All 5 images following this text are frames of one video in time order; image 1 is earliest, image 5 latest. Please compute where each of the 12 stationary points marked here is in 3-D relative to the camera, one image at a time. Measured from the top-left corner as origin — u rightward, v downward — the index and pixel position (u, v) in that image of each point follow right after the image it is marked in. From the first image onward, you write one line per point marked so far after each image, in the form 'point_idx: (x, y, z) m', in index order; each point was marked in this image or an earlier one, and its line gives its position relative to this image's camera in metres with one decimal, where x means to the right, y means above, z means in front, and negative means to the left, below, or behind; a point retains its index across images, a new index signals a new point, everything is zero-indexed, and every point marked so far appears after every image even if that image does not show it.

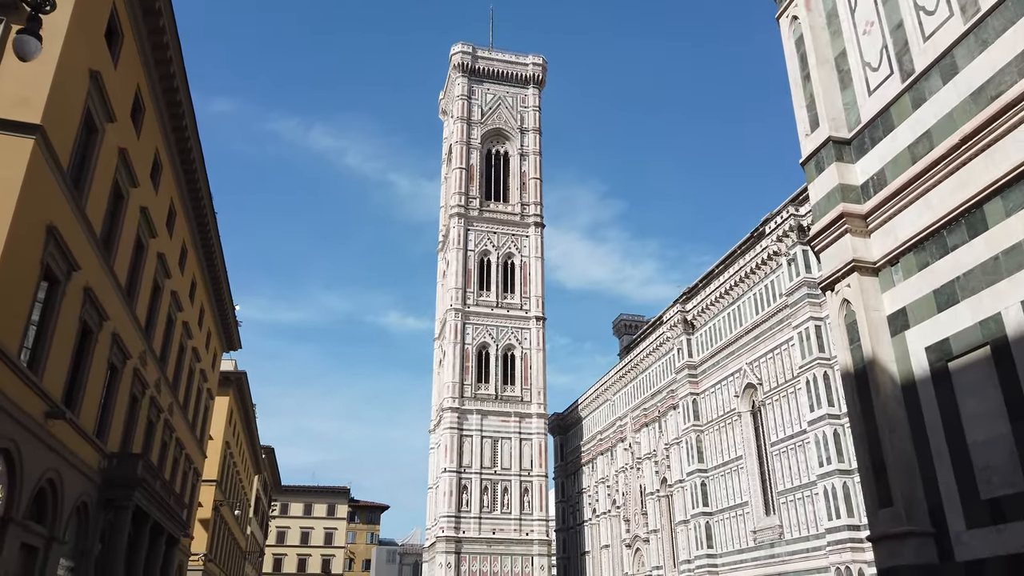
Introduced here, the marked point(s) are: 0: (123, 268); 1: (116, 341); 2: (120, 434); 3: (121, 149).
0: (-7.4, +0.4, +14.6) m
1: (-7.4, -1.0, +14.4) m
2: (-8.0, -3.0, +15.6) m
3: (-6.8, +2.5, +13.4) m
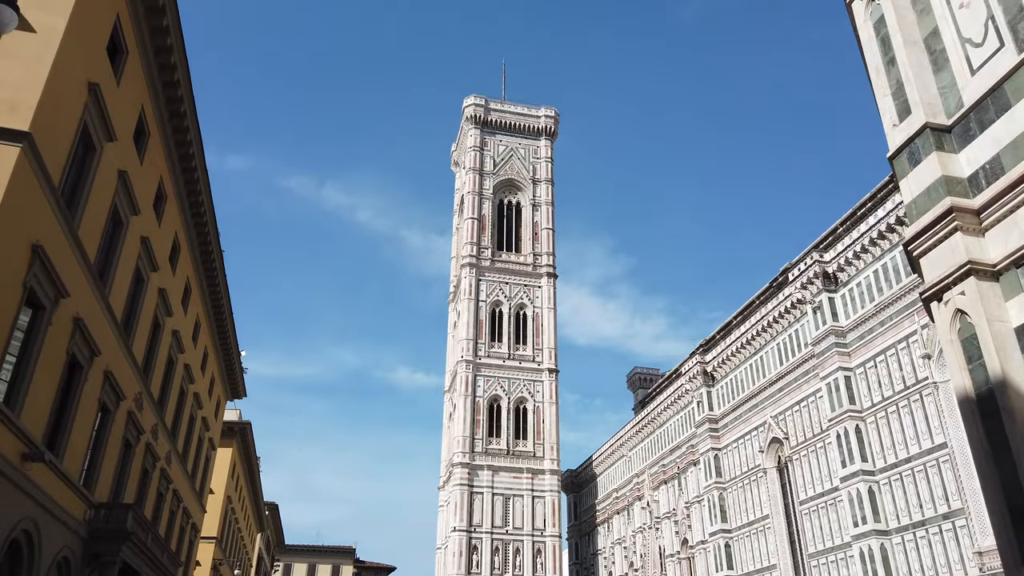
0: (-7.0, -0.2, +13.7) m
1: (-7.0, -1.6, +13.4) m
2: (-7.6, -3.6, +14.4) m
3: (-6.4, +1.9, +12.6) m
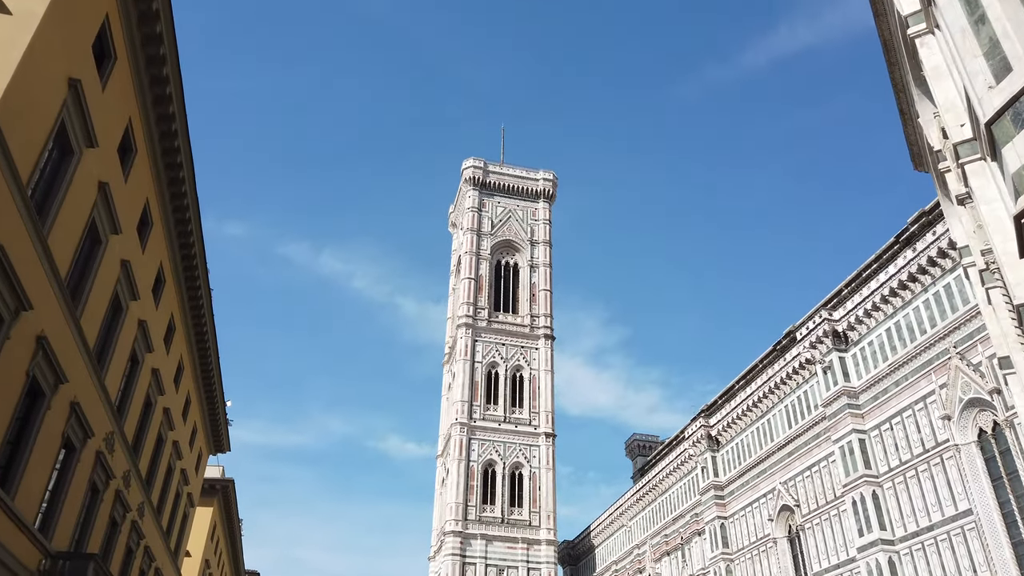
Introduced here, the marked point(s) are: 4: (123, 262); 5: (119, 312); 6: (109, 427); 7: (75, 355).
0: (-6.8, -0.7, +12.5) m
1: (-6.9, -2.0, +12.1) m
2: (-7.5, -4.1, +12.9) m
3: (-6.2, +1.6, +11.7) m
4: (-6.8, +0.4, +13.3) m
5: (-7.1, -0.4, +13.9) m
6: (-7.4, -2.5, +14.0) m
7: (-6.7, -1.0, +11.7) m
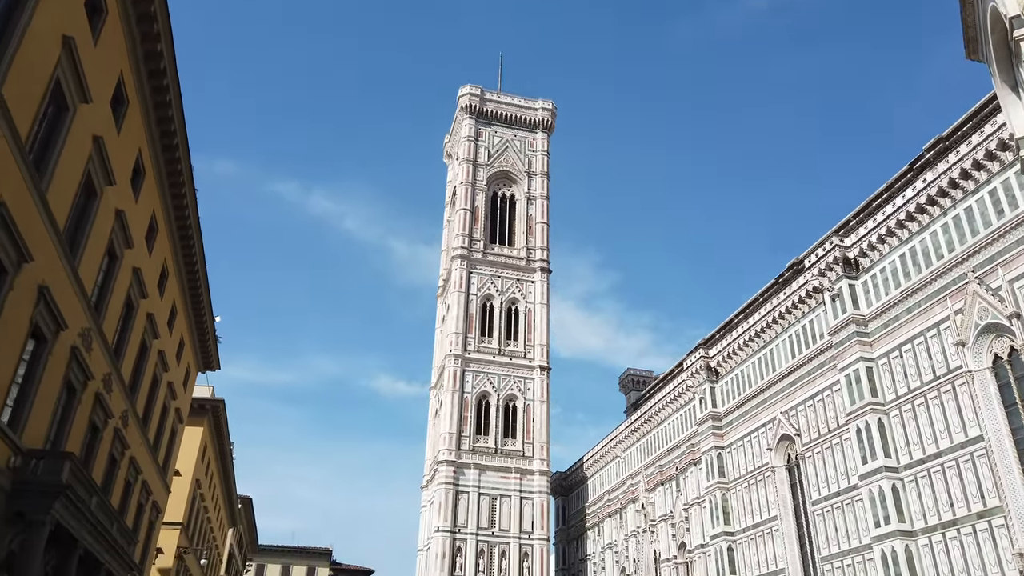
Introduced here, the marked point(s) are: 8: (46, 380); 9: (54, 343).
0: (-6.6, +1.2, +11.3) m
1: (-6.7, -0.2, +11.0) m
2: (-7.3, -2.2, +12.0) m
3: (-6.0, +3.4, +10.3) m
4: (-6.6, +2.3, +12.0) m
5: (-6.9, +1.5, +12.6) m
6: (-7.2, -0.6, +12.9) m
7: (-6.5, +0.8, +10.5) m
8: (-7.1, -1.4, +11.6) m
9: (-7.0, -0.8, +11.7) m
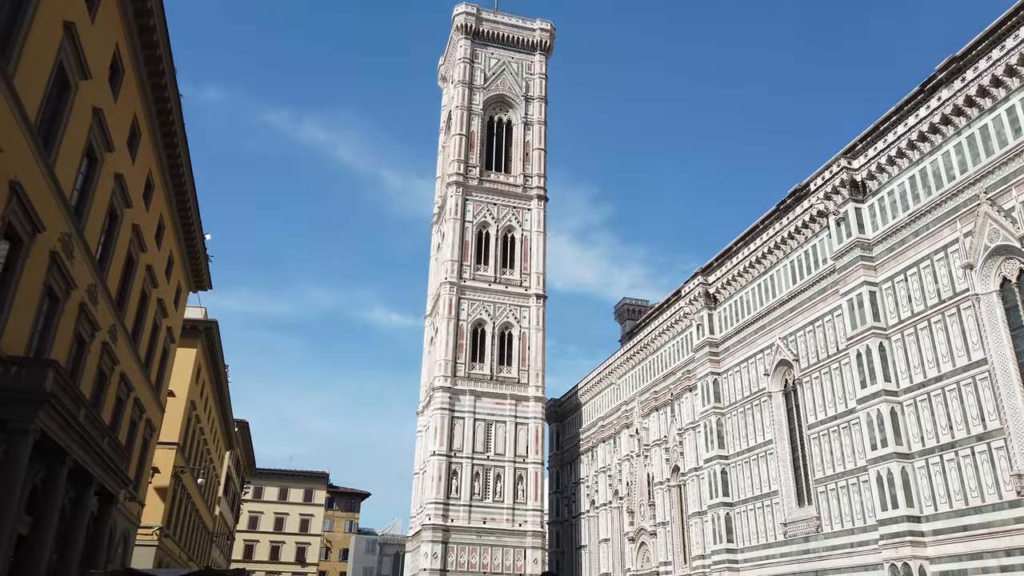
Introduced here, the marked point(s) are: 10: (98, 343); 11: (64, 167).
0: (-6.5, +2.6, +10.4) m
1: (-6.6, +1.2, +10.3) m
2: (-7.2, -0.7, +11.4) m
3: (-5.8, +4.7, +9.2) m
4: (-6.5, +3.8, +11.1) m
5: (-6.8, +3.0, +11.7) m
6: (-7.1, +1.0, +12.2) m
7: (-6.4, +2.1, +9.7) m
8: (-7.0, +0.1, +11.0) m
9: (-6.9, +0.6, +11.0) m
10: (-8.1, -1.1, +14.9) m
11: (-7.0, +1.9, +12.0) m
